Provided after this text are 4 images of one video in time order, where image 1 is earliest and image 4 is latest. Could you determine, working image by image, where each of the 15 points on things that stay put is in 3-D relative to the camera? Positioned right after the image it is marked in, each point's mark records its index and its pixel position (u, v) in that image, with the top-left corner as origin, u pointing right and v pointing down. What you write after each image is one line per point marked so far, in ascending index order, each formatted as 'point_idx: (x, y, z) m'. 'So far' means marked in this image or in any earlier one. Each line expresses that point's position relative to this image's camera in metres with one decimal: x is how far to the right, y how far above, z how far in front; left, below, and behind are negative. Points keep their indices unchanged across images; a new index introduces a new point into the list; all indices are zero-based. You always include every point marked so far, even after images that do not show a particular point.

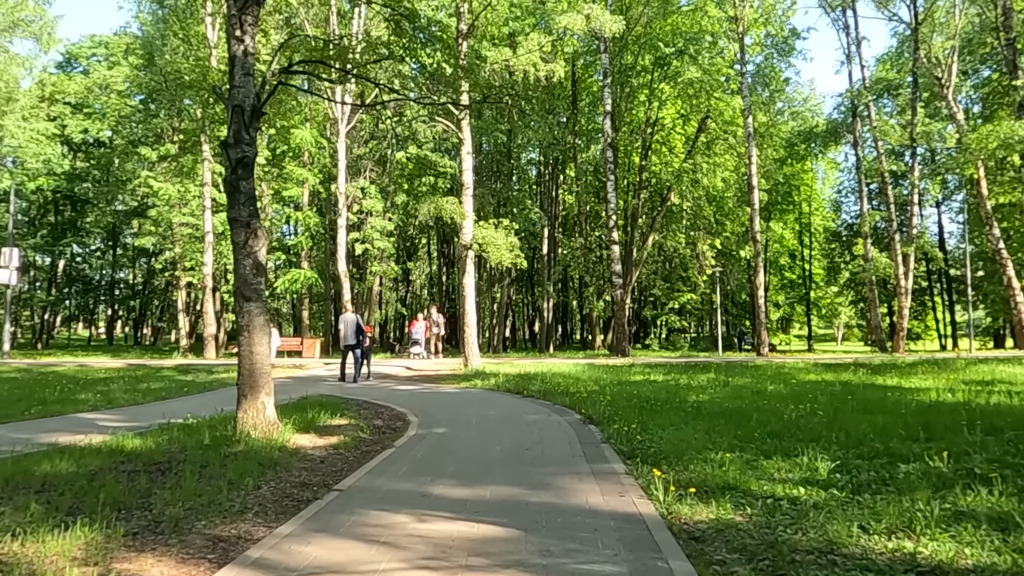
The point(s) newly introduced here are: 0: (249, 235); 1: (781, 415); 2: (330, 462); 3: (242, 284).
0: (-3.0, +0.6, +8.4) m
1: (+3.5, -1.7, +9.5) m
2: (-1.7, -1.7, +7.0) m
3: (-3.1, 0.0, +8.4) m
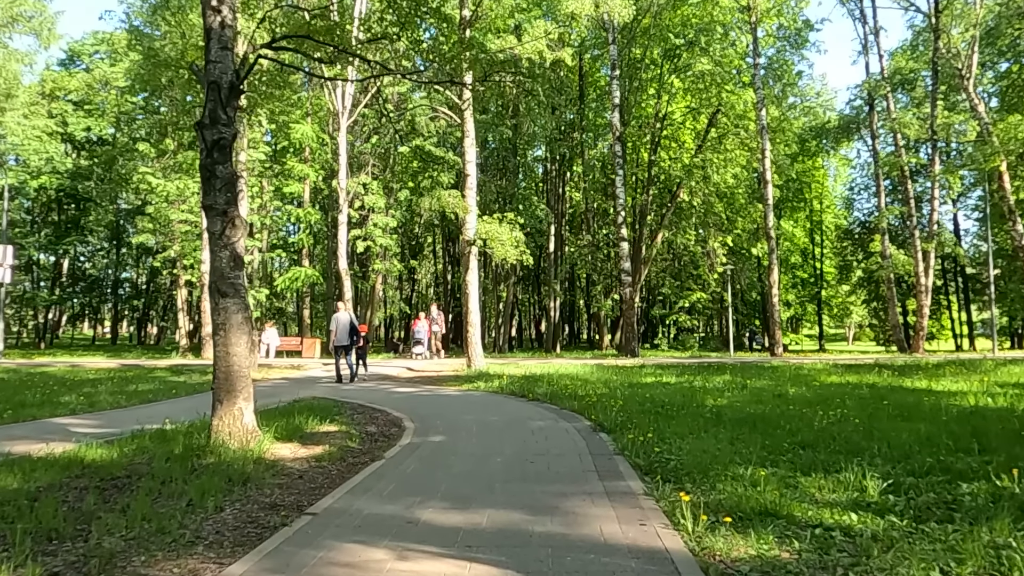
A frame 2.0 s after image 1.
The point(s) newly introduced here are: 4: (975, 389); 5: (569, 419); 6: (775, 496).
0: (-3.0, +0.7, +7.7) m
1: (+3.6, -1.6, +8.7) m
2: (-1.7, -1.6, +6.2) m
3: (-3.1, +0.1, +7.6) m
4: (+7.6, -1.7, +12.1) m
5: (+0.7, -1.7, +9.5) m
6: (+1.8, -1.4, +5.0) m
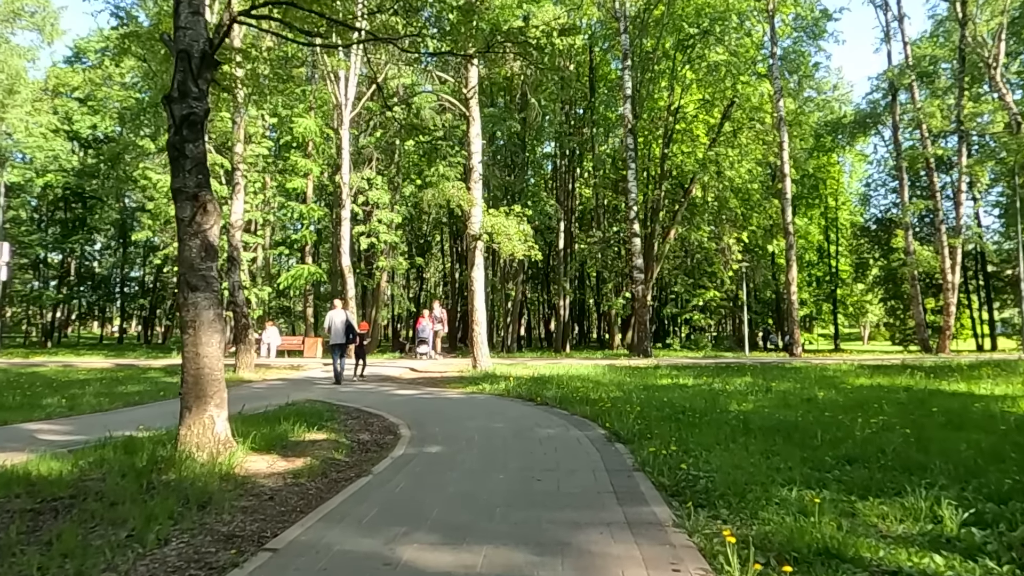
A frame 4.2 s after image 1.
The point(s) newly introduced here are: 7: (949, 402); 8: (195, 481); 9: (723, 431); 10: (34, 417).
0: (-3.0, +0.7, +6.9) m
1: (+3.6, -1.5, +7.8) m
2: (-1.7, -1.6, +5.4) m
3: (-3.0, +0.2, +6.8) m
4: (+7.7, -1.6, +11.1) m
5: (+0.8, -1.6, +8.7) m
6: (+1.8, -1.4, +4.1) m
7: (+5.9, -1.6, +10.0) m
8: (-2.5, -1.5, +5.7) m
9: (+2.3, -1.5, +7.9) m
10: (-7.4, -2.0, +11.2) m
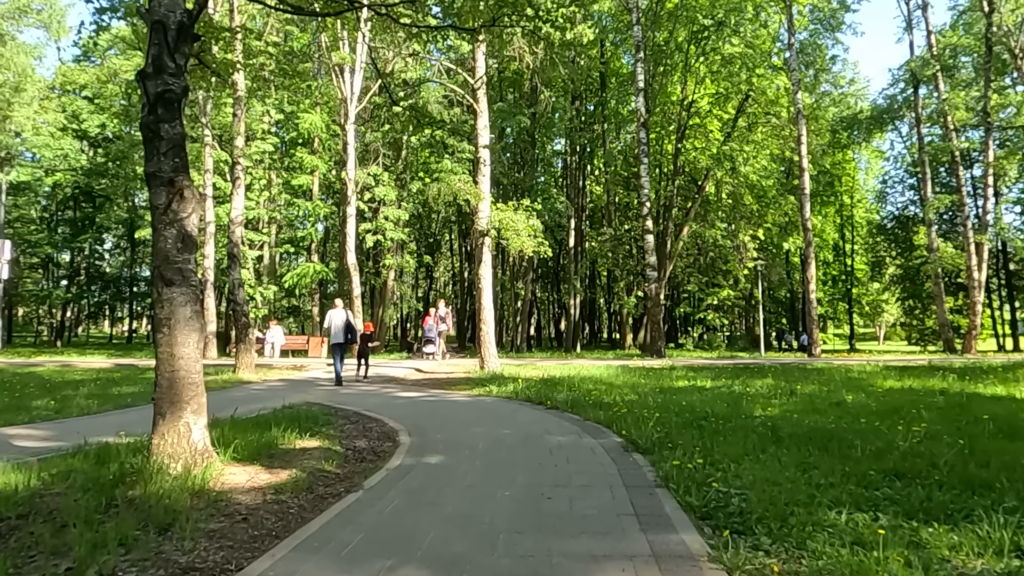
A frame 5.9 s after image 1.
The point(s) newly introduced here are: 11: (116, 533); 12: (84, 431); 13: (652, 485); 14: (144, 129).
0: (-2.9, +0.8, +6.2) m
1: (+3.7, -1.5, +7.1) m
2: (-1.7, -1.5, +4.8) m
3: (-3.0, +0.2, +6.2) m
4: (+7.8, -1.5, +10.3) m
5: (+0.9, -1.6, +8.0) m
6: (+1.8, -1.3, +3.5) m
7: (+6.0, -1.5, +9.2) m
8: (-2.4, -1.4, +5.1) m
9: (+2.3, -1.5, +7.2) m
10: (-7.2, -1.9, +10.7) m
11: (-2.2, -1.4, +4.1) m
12: (-5.1, -1.7, +8.7) m
13: (+1.1, -1.5, +5.5) m
14: (-3.2, +1.4, +6.3) m
